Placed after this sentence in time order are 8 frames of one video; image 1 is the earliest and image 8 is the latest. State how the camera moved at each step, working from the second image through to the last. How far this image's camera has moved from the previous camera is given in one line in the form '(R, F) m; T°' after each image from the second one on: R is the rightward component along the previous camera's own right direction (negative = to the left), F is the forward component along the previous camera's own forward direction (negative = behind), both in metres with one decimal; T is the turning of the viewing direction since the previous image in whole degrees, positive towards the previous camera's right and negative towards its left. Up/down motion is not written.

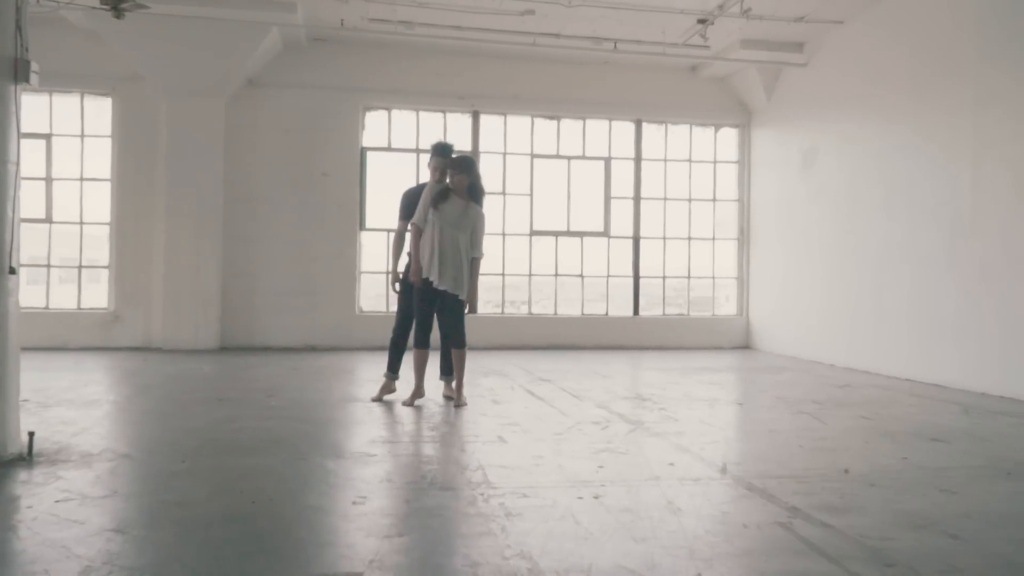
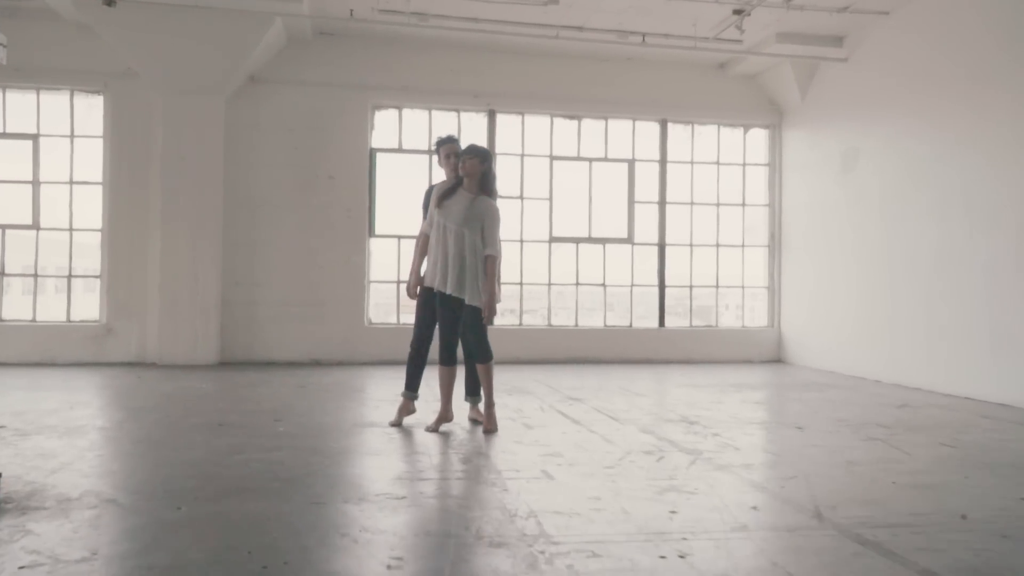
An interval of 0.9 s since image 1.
(-0.2, +0.5) m; 0°
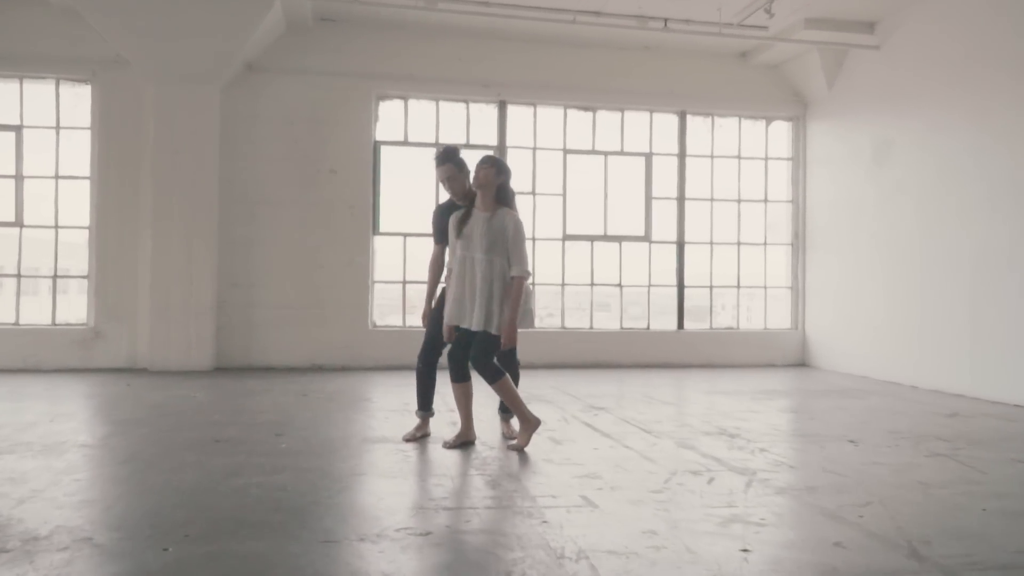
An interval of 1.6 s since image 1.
(-0.1, +0.4) m; 0°
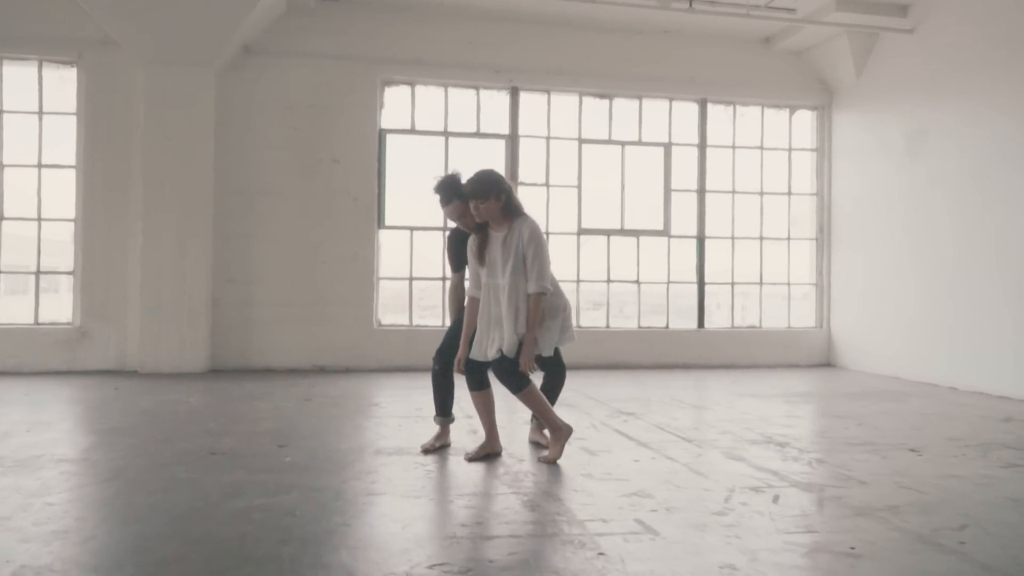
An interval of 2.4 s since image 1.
(-0.2, +0.4) m; 0°
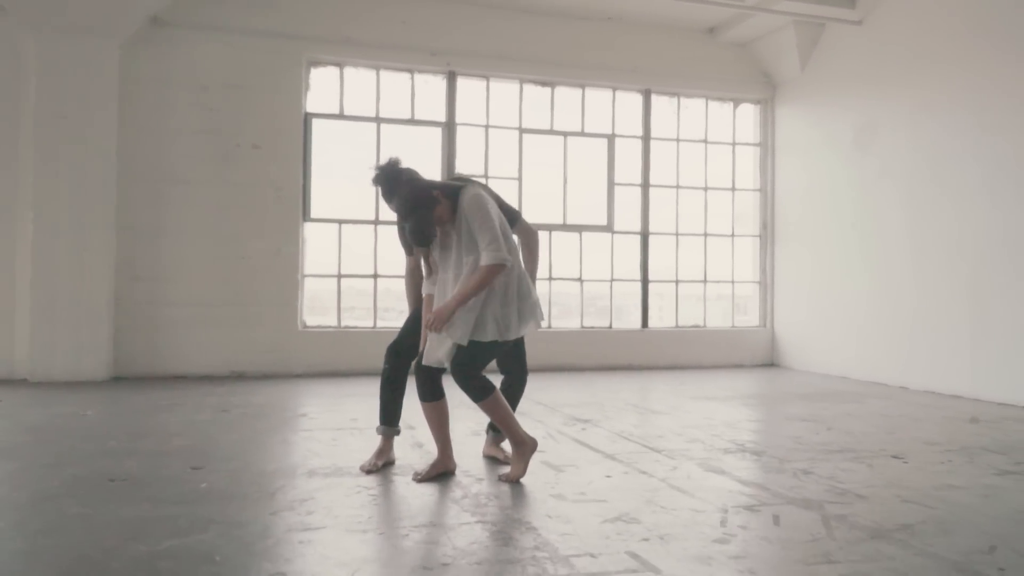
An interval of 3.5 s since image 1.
(-0.1, +0.5) m; +5°
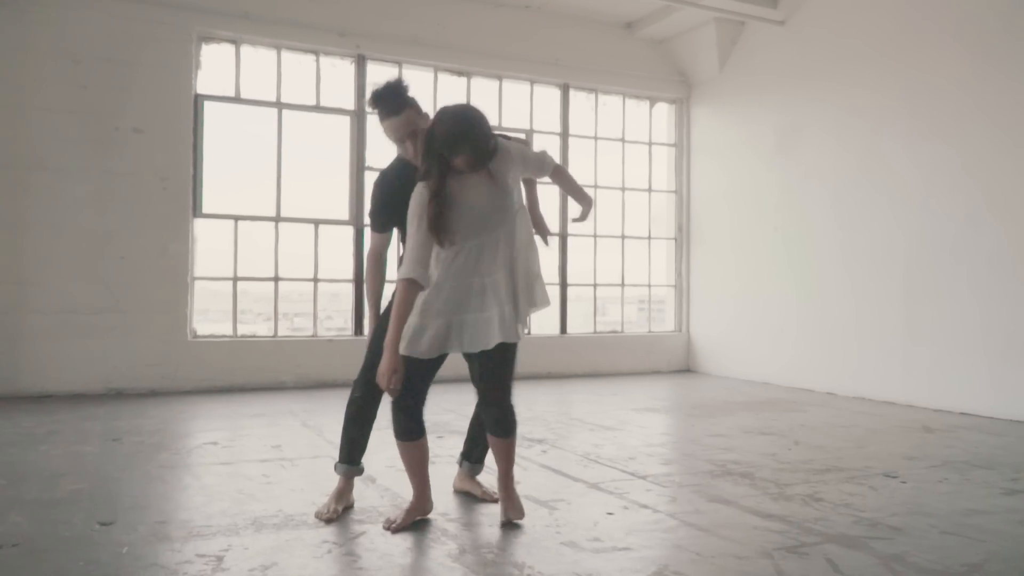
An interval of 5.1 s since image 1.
(-0.4, +0.5) m; +9°
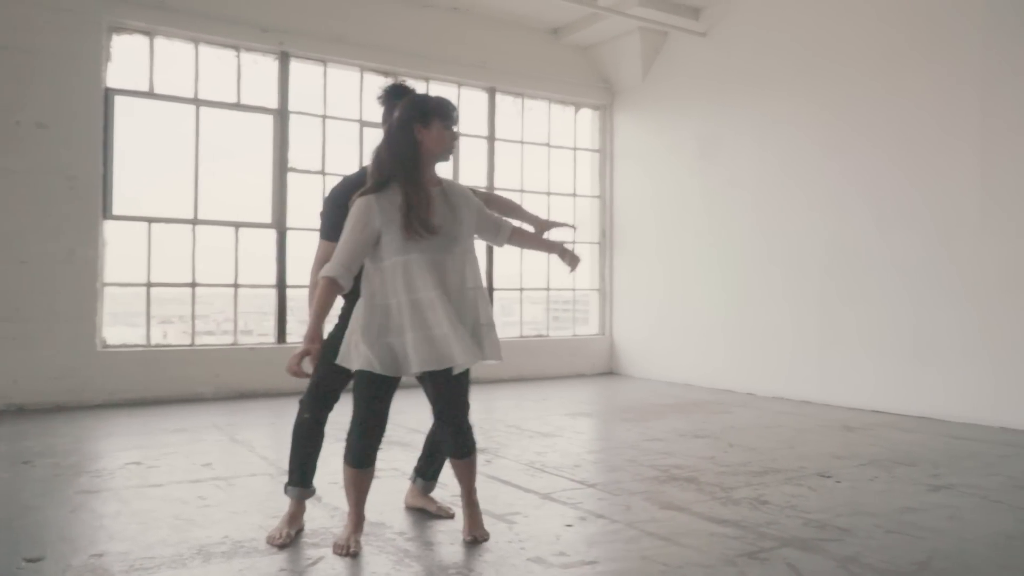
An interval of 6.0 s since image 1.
(-0.2, +0.1) m; +6°
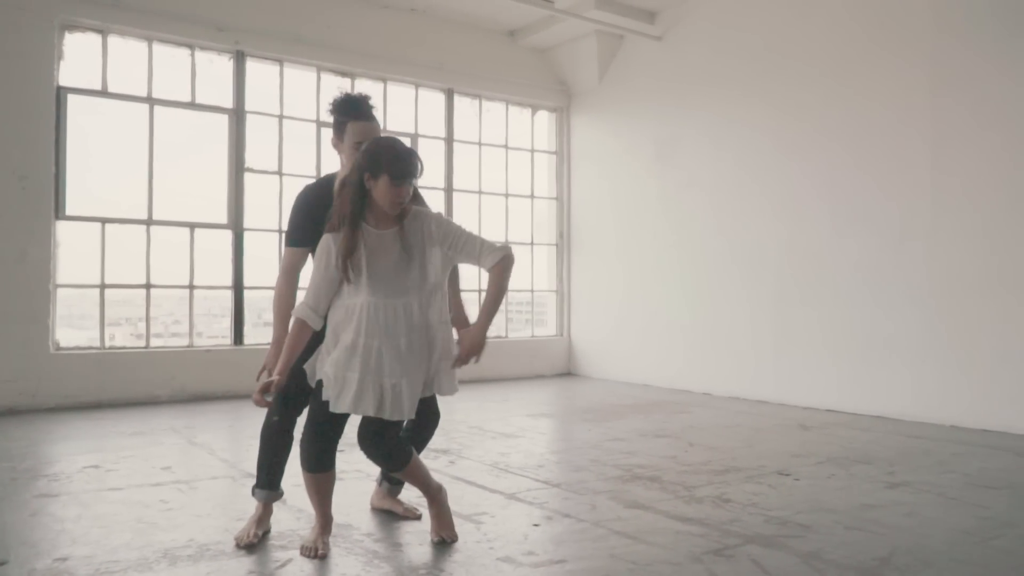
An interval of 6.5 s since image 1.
(0.0, 0.0) m; +3°
